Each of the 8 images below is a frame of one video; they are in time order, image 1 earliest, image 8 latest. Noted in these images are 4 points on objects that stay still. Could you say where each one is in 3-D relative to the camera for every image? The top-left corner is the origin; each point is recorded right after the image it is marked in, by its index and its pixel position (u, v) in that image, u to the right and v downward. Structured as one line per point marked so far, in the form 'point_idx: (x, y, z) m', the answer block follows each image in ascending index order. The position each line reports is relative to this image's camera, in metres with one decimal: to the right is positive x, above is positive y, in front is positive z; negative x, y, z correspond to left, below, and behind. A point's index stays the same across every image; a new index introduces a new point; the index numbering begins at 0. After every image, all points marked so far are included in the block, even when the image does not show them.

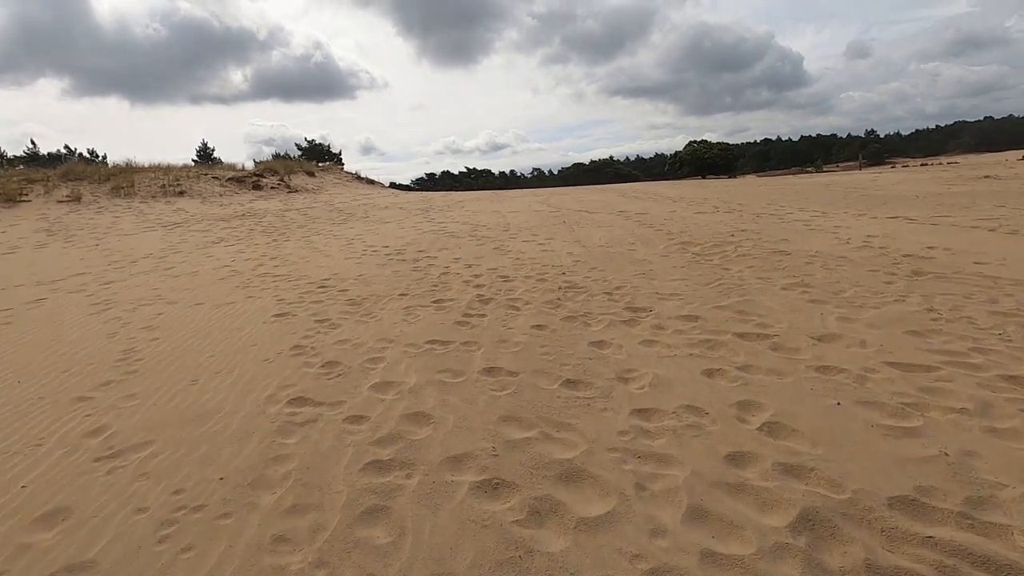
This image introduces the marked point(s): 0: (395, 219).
0: (-3.1, +1.8, +14.0) m
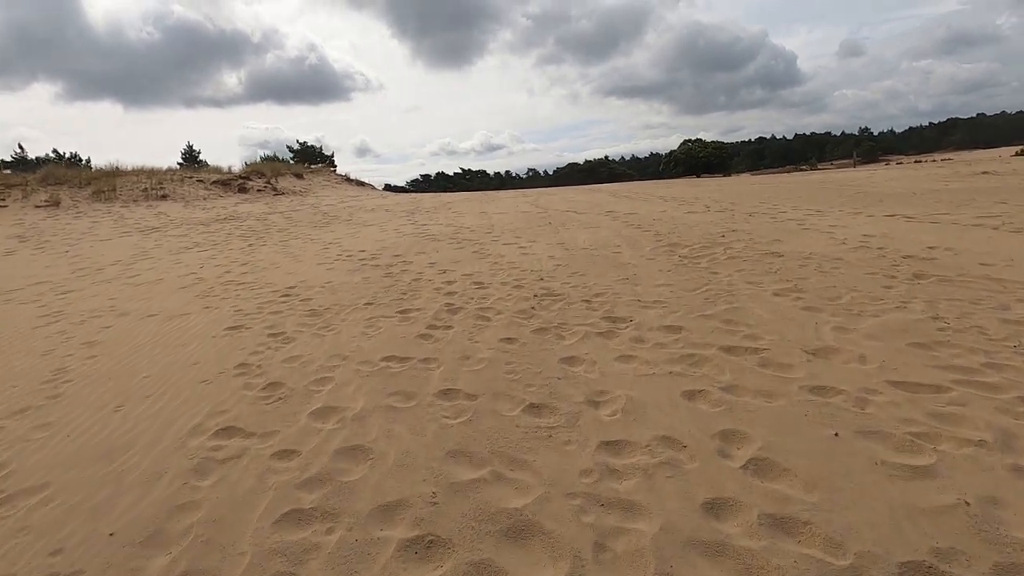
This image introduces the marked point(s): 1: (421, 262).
0: (-3.4, +1.7, +13.6) m
1: (-1.3, +0.4, +7.2) m
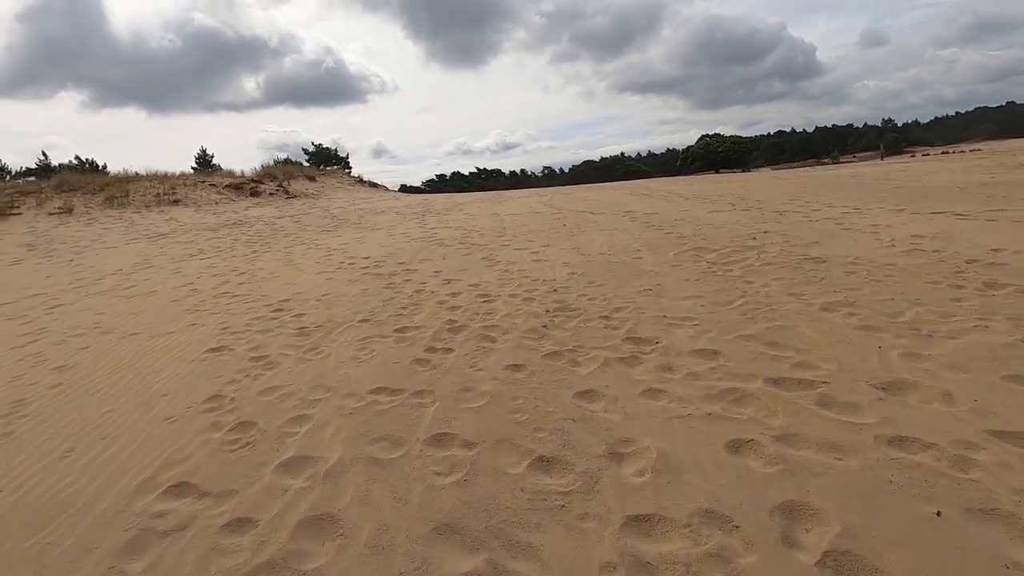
0: (-3.1, +1.6, +13.1) m
1: (-1.1, +0.2, +6.7) m
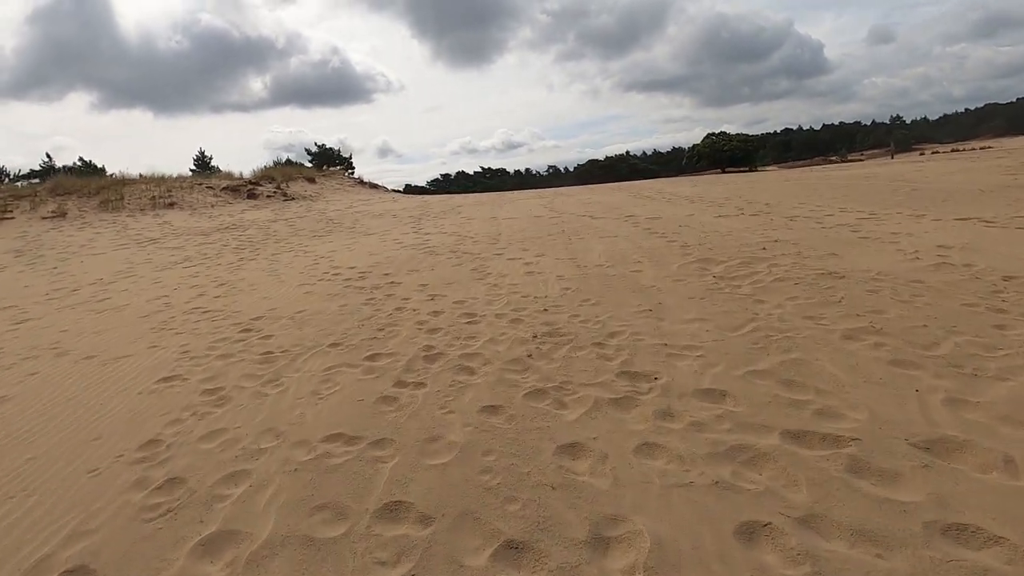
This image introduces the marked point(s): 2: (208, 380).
0: (-3.1, +1.4, +12.7) m
1: (-1.2, +0.1, +6.3) m
2: (-2.3, -0.7, +4.0) m
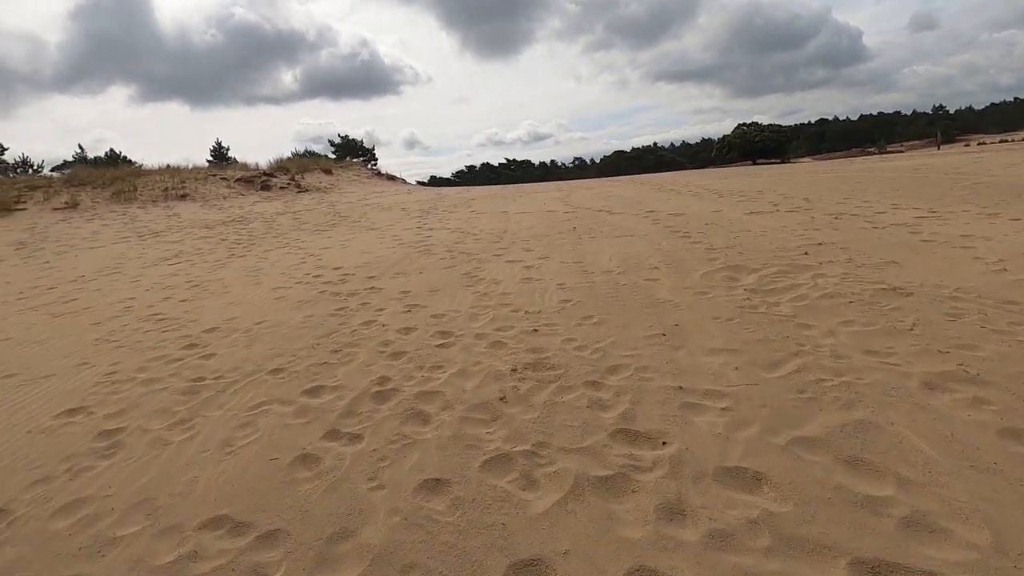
0: (-2.9, +1.4, +12.0) m
1: (-1.3, 0.0, +5.5) m
2: (-2.4, -0.8, +3.2) m
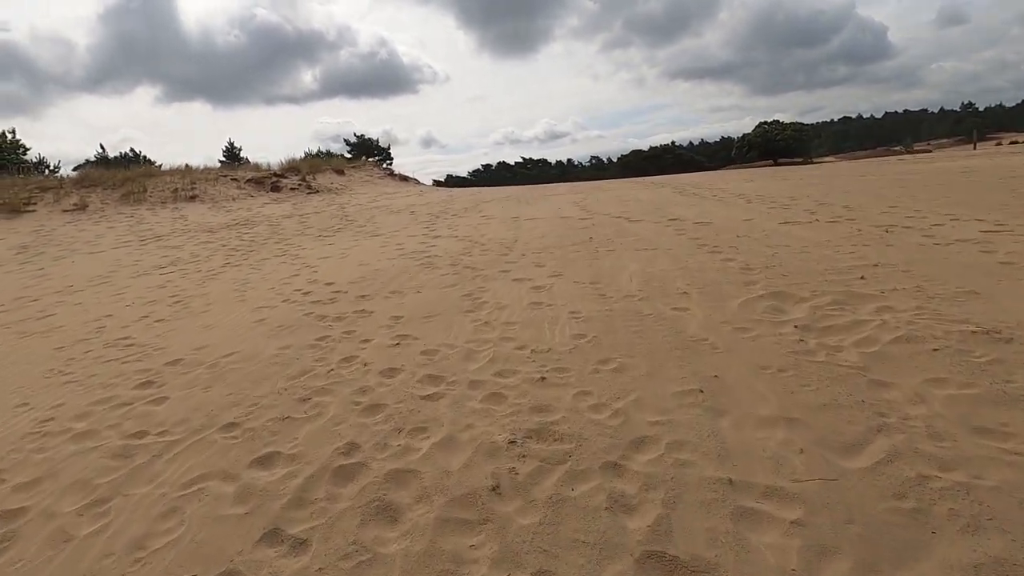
0: (-2.6, +1.3, +11.4) m
1: (-1.2, -0.2, +4.9) m
2: (-2.4, -1.0, +2.7) m
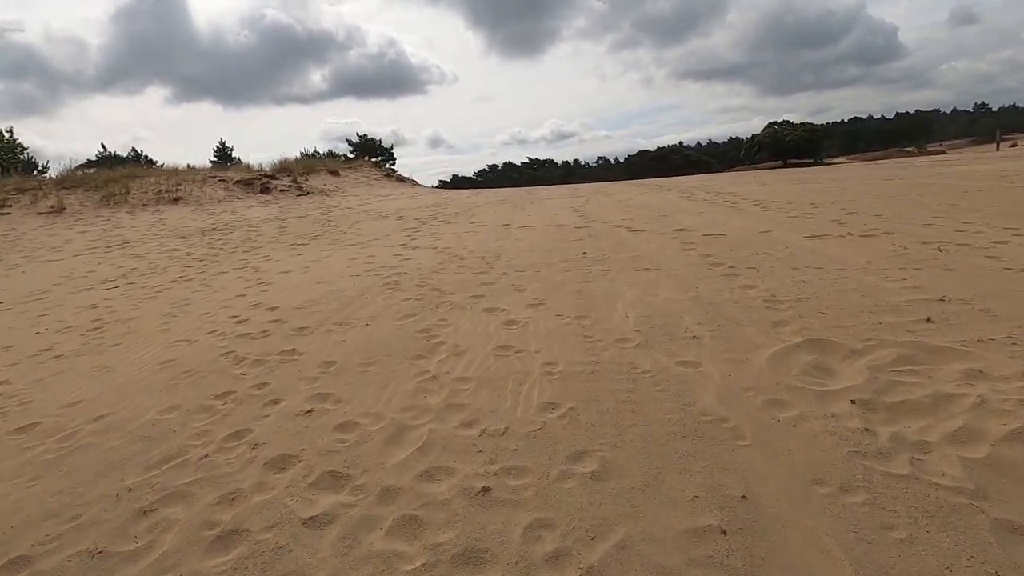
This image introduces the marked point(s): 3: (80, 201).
0: (-2.8, +1.0, +10.4) m
1: (-1.5, -0.5, +3.9) m
2: (-2.7, -1.3, +1.7) m
3: (-15.0, +3.0, +18.5) m
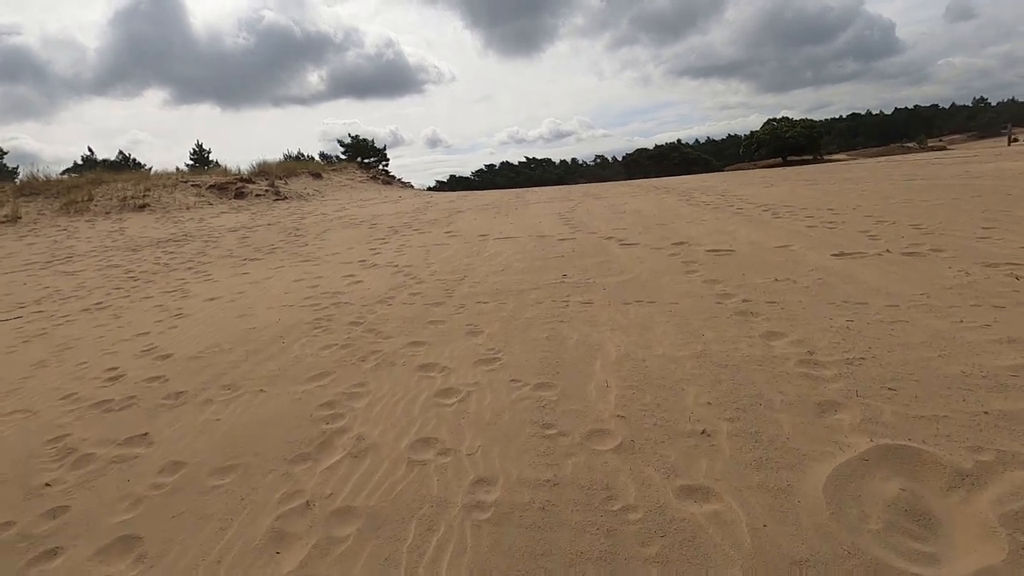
0: (-3.1, +0.6, +9.3) m
1: (-1.8, -0.8, +2.7) m
2: (-3.1, -1.6, +0.5) m
3: (-15.4, +2.5, +17.3) m
